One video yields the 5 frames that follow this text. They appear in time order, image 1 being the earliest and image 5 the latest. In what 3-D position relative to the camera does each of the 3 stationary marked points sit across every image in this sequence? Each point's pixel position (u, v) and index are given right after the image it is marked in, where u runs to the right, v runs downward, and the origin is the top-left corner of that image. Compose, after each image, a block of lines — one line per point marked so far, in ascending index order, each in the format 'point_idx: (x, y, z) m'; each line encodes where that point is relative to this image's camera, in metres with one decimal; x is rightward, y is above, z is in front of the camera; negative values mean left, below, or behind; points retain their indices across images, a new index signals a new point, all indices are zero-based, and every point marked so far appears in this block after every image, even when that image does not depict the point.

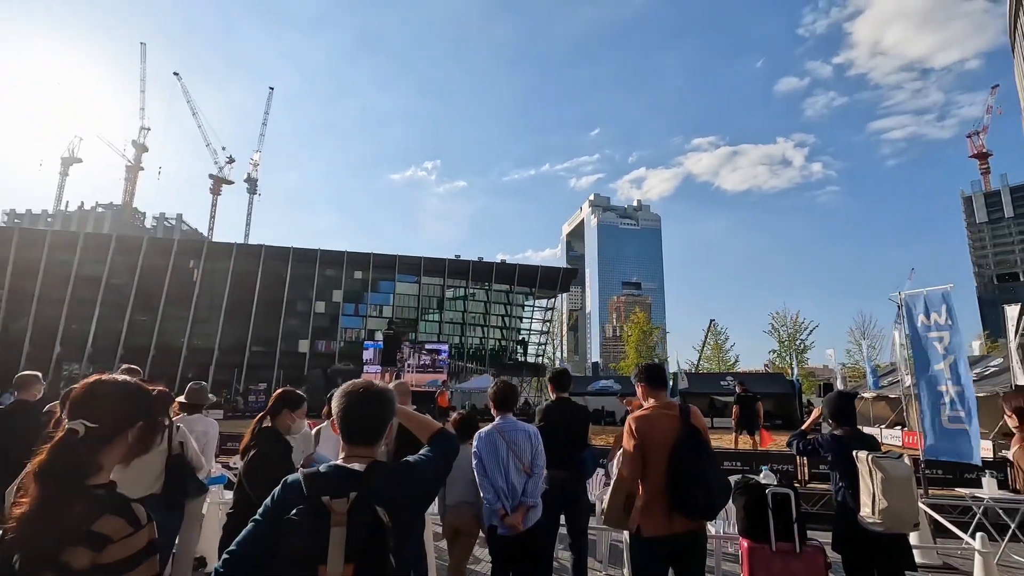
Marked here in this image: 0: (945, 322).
0: (+6.7, -0.5, +8.2) m
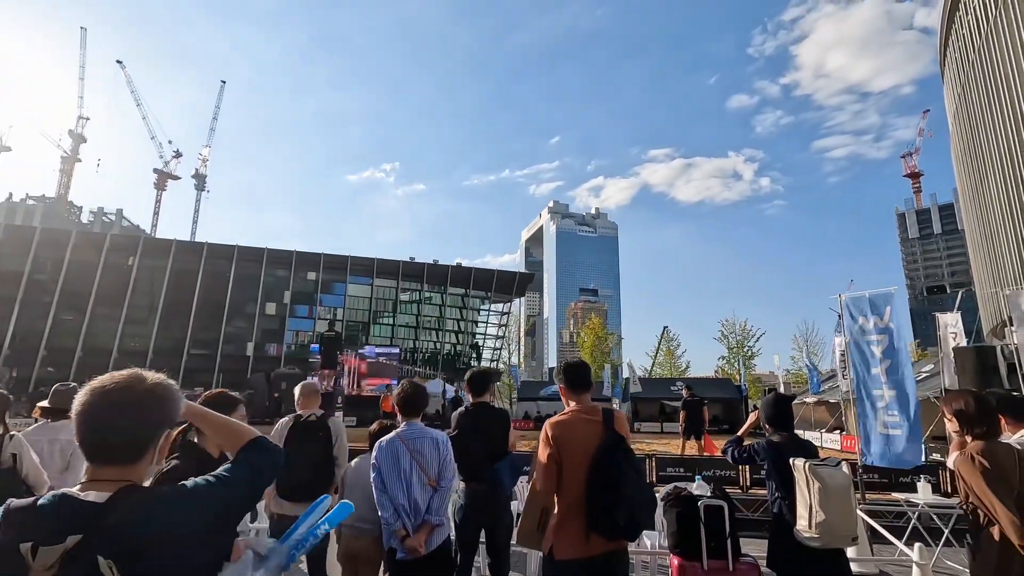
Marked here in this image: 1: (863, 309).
0: (+5.7, -0.5, +8.2) m
1: (+5.5, -0.3, +8.5) m
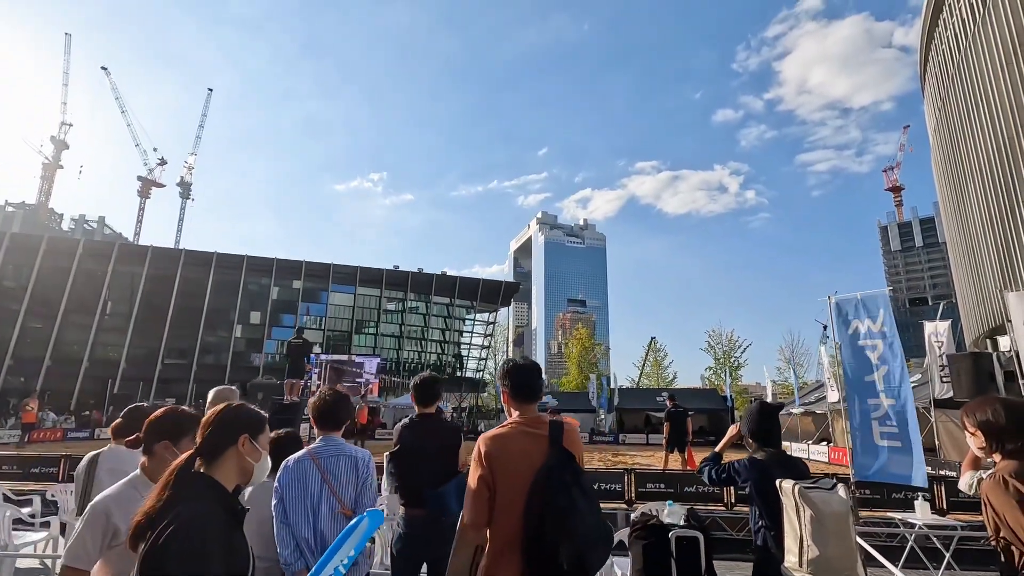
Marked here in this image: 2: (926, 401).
0: (+5.2, -0.6, +7.7) m
1: (+5.1, -0.4, +8.0) m
2: (+11.7, -3.2, +15.1) m
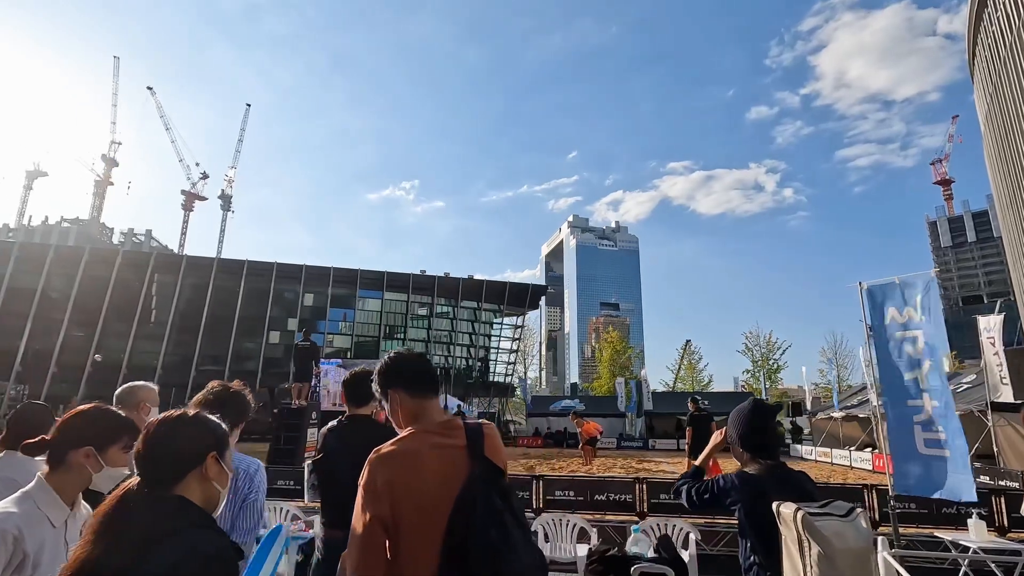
0: (+5.1, -0.4, +6.7) m
1: (+5.0, -0.2, +7.0) m
2: (+12.0, -3.0, +13.7) m
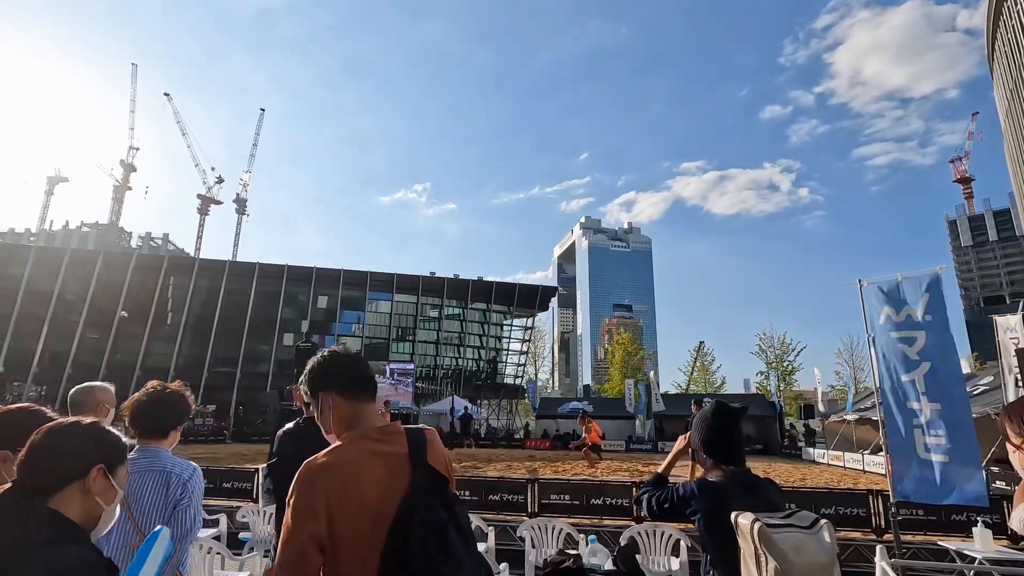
0: (+5.0, -0.4, +6.5) m
1: (+4.8, -0.2, +6.8) m
2: (+12.1, -2.9, +13.3) m
